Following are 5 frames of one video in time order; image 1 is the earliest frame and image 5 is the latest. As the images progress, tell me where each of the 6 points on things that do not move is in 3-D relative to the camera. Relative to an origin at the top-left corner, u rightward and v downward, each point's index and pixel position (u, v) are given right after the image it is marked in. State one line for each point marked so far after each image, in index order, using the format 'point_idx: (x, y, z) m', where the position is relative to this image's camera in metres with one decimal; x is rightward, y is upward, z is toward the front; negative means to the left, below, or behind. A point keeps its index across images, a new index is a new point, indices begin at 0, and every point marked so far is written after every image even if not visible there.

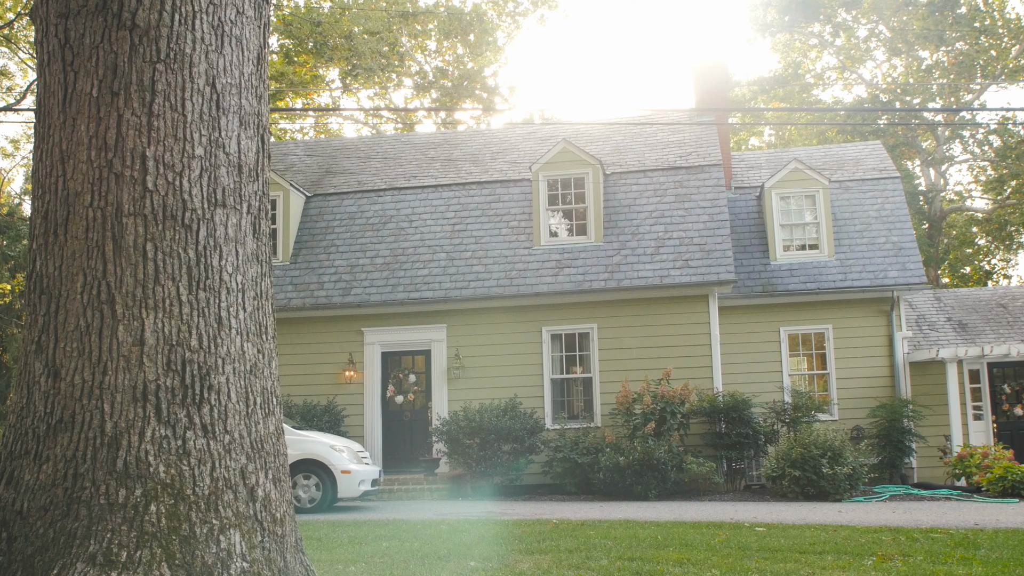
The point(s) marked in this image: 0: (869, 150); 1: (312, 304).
0: (+7.4, +2.9, +19.0) m
1: (-3.6, -0.3, +16.7) m
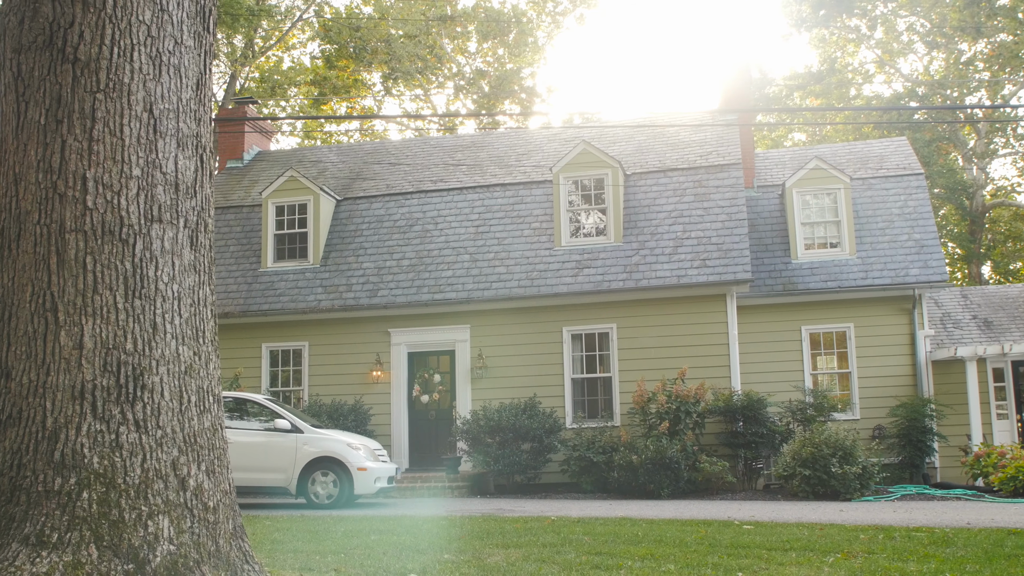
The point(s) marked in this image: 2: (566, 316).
0: (+7.8, +2.9, +18.8) m
1: (-3.2, -0.3, +17.1) m
2: (+1.0, -0.5, +16.5) m
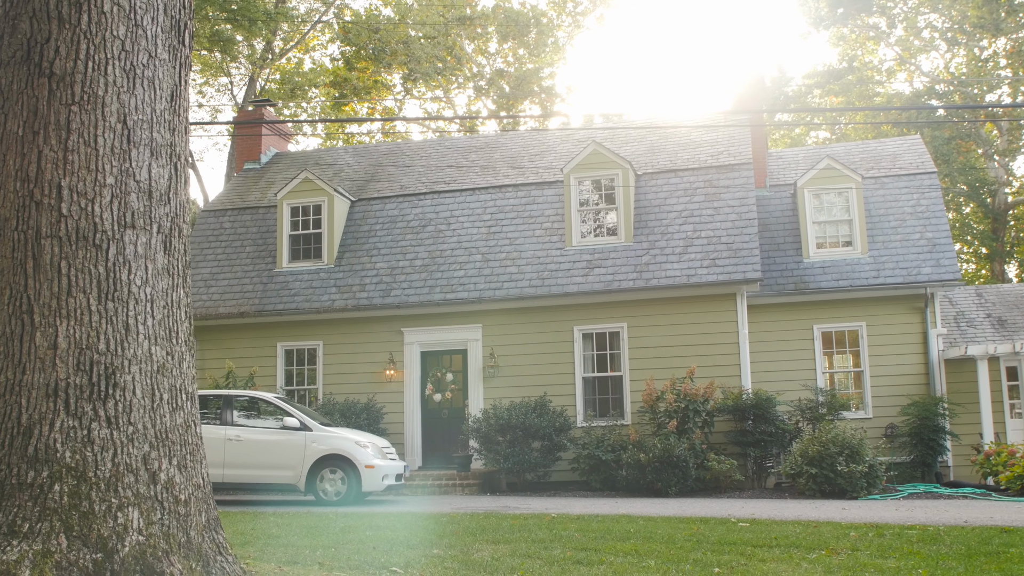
0: (+8.1, +2.9, +18.7) m
1: (-3.0, -0.3, +17.3) m
2: (+1.2, -0.5, +16.6) m
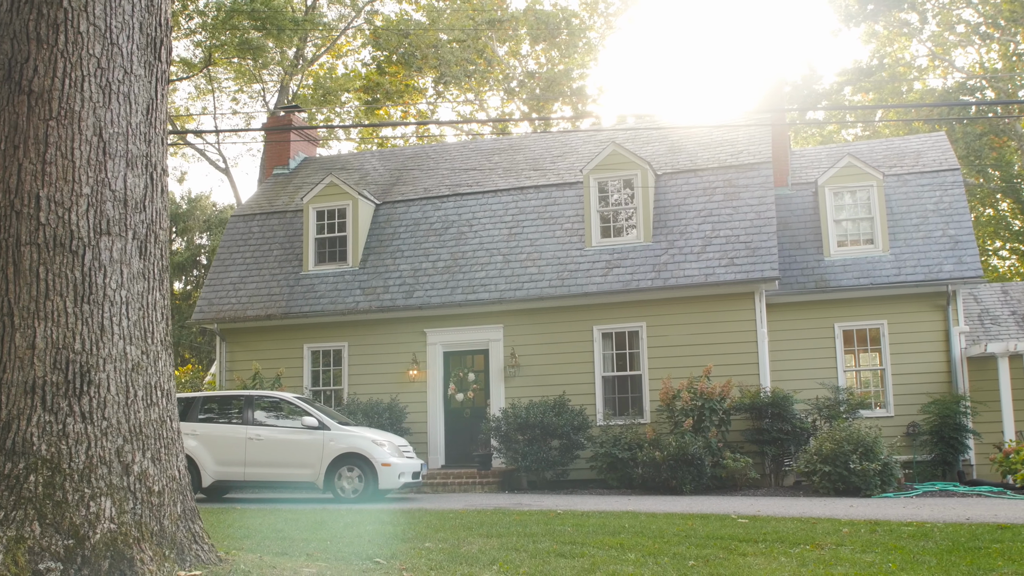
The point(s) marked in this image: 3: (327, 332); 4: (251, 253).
0: (+8.5, +3.0, +18.6) m
1: (-2.6, -0.4, +17.6) m
2: (+1.5, -0.5, +16.7) m
3: (-3.7, -0.9, +18.3) m
4: (-5.6, +0.8, +19.8) m
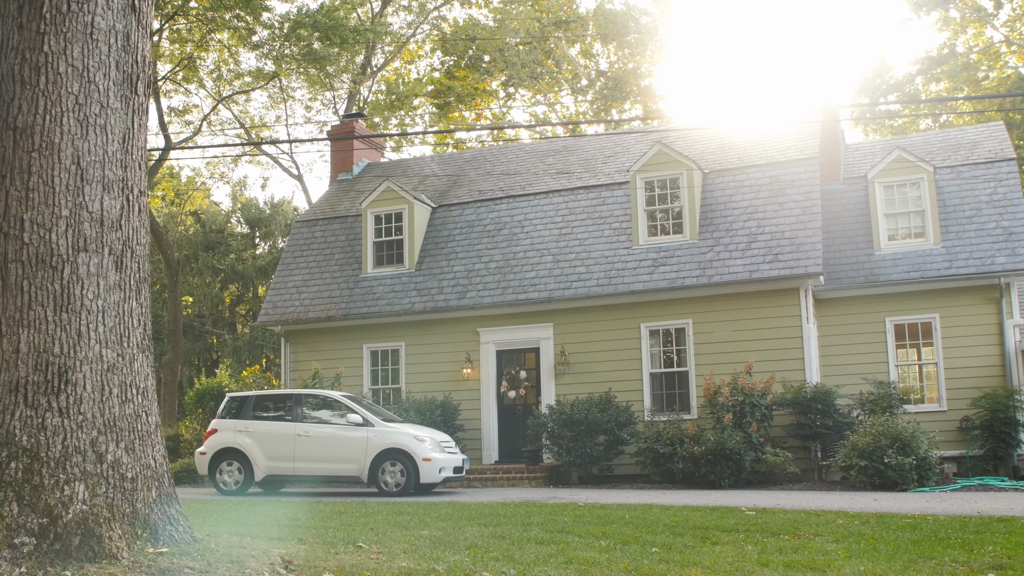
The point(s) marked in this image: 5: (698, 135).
0: (+9.4, +3.1, +18.1) m
1: (-1.6, -0.4, +18.2) m
2: (+2.4, -0.5, +16.9) m
3: (-2.7, -0.9, +19.0) m
4: (-4.5, +0.7, +20.7) m
5: (+3.9, +3.3, +19.8) m
